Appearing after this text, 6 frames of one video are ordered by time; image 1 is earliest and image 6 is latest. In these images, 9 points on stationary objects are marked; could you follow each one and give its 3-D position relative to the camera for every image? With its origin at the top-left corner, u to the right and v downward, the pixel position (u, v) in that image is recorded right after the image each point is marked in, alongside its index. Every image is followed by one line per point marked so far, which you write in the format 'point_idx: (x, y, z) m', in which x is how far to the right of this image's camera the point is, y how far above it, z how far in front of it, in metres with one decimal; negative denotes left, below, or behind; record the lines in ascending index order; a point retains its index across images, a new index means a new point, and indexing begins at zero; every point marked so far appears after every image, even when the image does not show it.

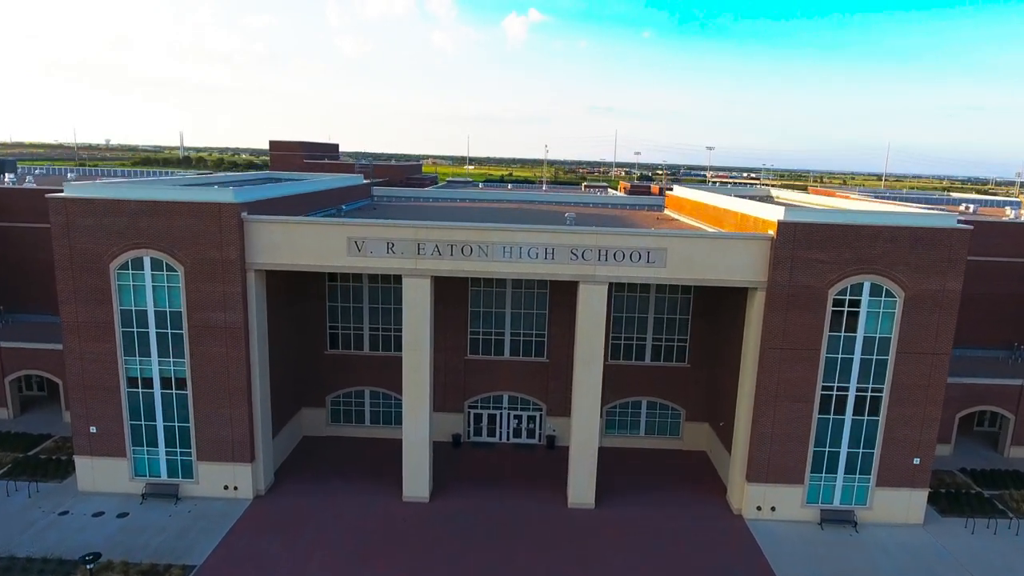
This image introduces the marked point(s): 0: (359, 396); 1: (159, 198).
0: (-3.9, -2.8, +17.2) m
1: (-6.8, +1.7, +13.0) m
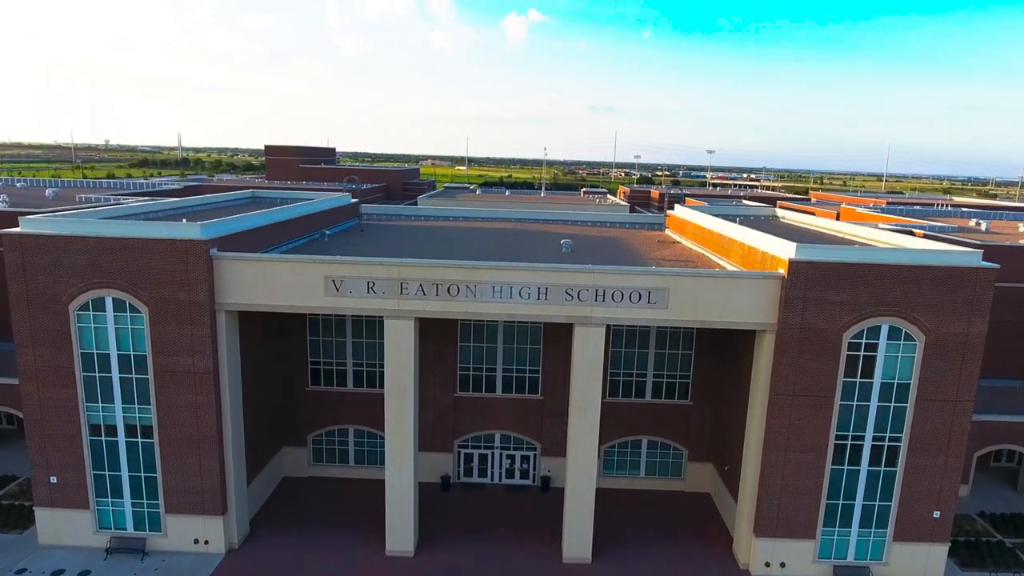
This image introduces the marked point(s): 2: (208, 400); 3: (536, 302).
0: (-4.1, -3.5, +16.3) m
1: (-7.0, +1.0, +12.1) m
2: (-5.7, -2.1, +12.6) m
3: (+0.4, -0.3, +12.2) m
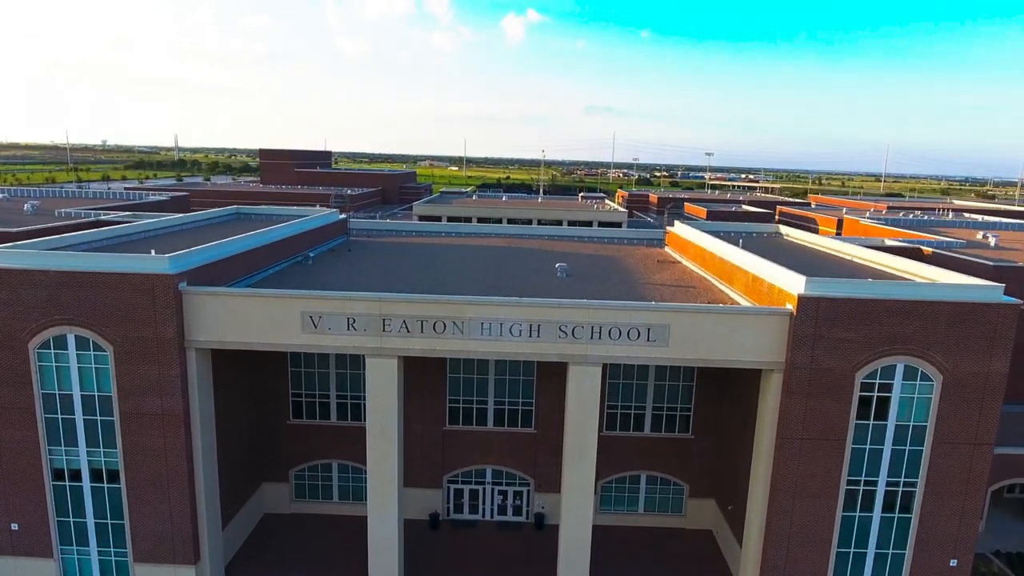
0: (-4.3, -4.2, +15.5) m
1: (-7.2, +0.3, +11.3) m
2: (-5.9, -2.7, +11.8) m
3: (+0.2, -0.9, +11.5) m
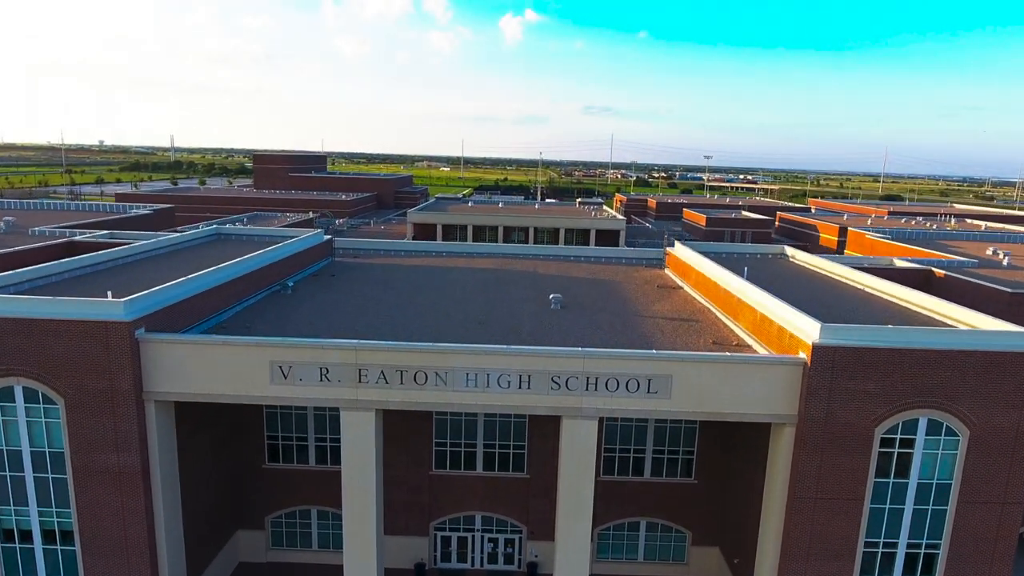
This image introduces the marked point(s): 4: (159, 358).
0: (-4.5, -4.9, +14.5) m
1: (-7.4, -0.4, +10.3) m
2: (-6.0, -3.5, +10.8) m
3: (+0.1, -1.6, +10.5) m
4: (-5.6, -1.1, +10.6) m
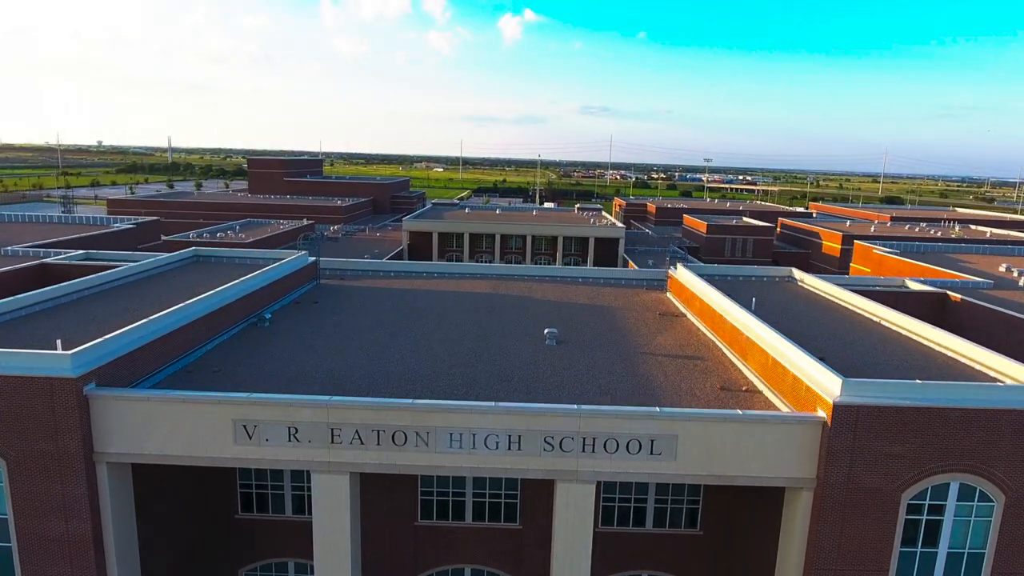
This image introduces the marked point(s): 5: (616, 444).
0: (-4.6, -5.6, +13.5) m
1: (-7.5, -1.1, +9.3) m
2: (-6.2, -4.2, +9.9) m
3: (-0.1, -2.3, +9.5) m
4: (-5.7, -1.8, +9.6) m
5: (+1.5, -2.2, +9.5) m
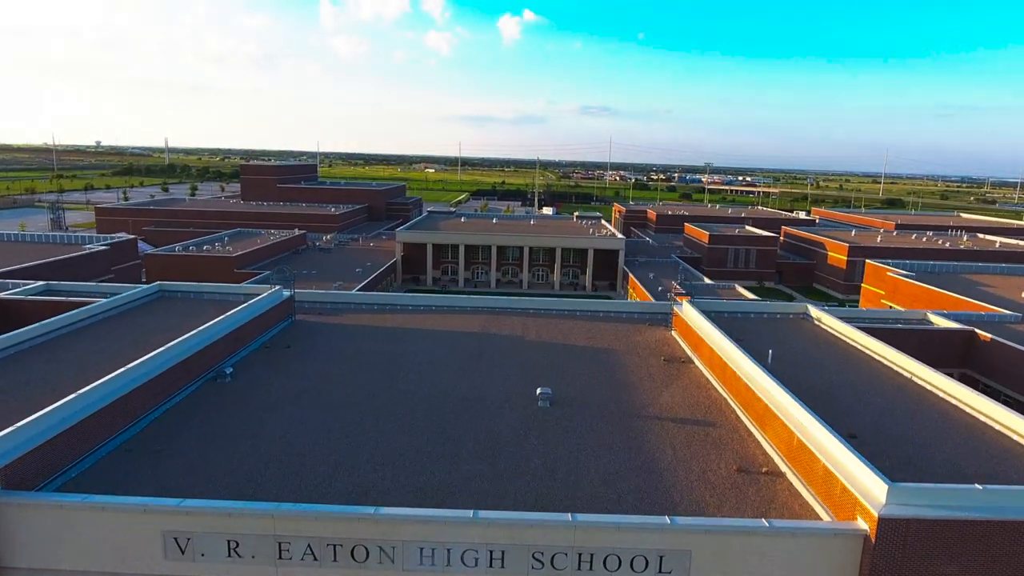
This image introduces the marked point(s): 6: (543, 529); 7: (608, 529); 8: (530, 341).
0: (-4.8, -6.6, +12.0) m
1: (-7.7, -2.2, +7.8) m
2: (-6.4, -5.2, +8.3) m
3: (-0.3, -3.3, +8.0) m
4: (-5.9, -2.9, +8.1) m
5: (+1.3, -3.2, +7.9) m
6: (+0.4, -2.8, +7.8) m
7: (+1.1, -2.8, +7.8) m
8: (+0.5, -1.4, +17.3) m
